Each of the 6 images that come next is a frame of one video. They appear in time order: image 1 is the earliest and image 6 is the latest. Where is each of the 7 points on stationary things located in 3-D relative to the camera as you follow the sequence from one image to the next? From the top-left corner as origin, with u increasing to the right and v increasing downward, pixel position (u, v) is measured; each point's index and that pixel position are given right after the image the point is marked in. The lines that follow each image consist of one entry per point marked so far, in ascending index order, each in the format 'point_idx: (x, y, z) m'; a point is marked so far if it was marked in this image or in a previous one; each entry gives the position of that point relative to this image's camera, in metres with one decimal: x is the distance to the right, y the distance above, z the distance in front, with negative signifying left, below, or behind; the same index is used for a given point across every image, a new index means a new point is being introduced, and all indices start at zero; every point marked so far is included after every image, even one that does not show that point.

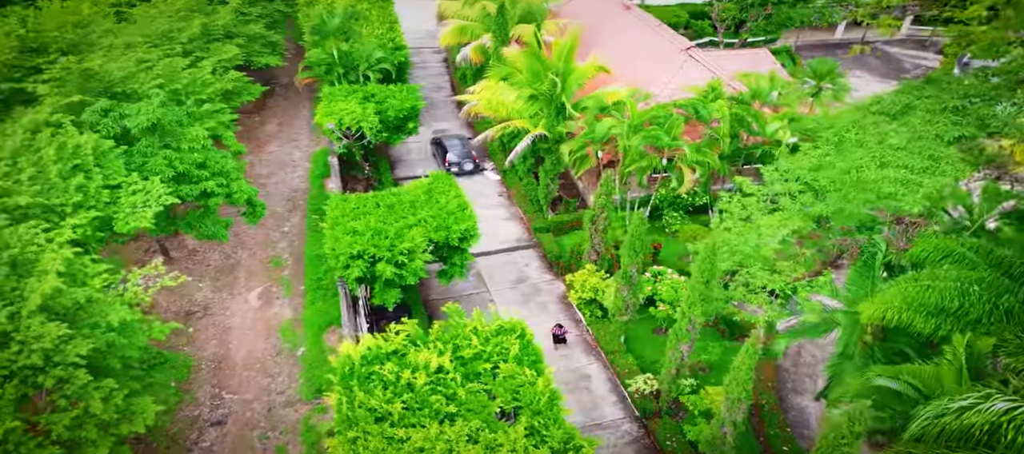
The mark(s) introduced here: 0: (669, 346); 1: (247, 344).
0: (+3.5, -2.6, +15.1) m
1: (-6.9, -3.1, +18.2) m
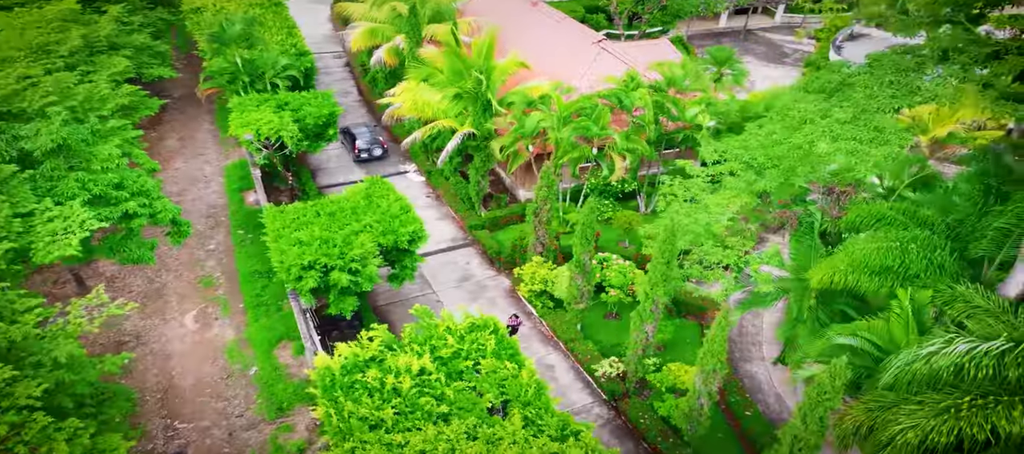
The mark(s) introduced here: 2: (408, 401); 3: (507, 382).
0: (+2.8, -2.3, +15.6) m
1: (-7.9, -3.6, +17.3) m
2: (-1.7, -2.9, +11.4) m
3: (-0.1, -2.7, +12.1) m
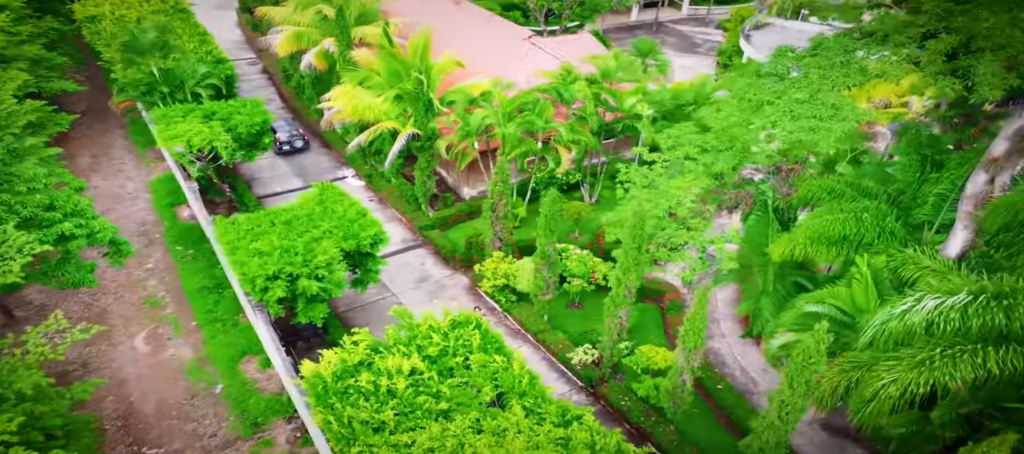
0: (+2.2, -2.0, +16.0) m
1: (-8.5, -4.0, +16.5) m
2: (-1.7, -2.9, +11.3) m
3: (-0.2, -2.6, +12.2) m
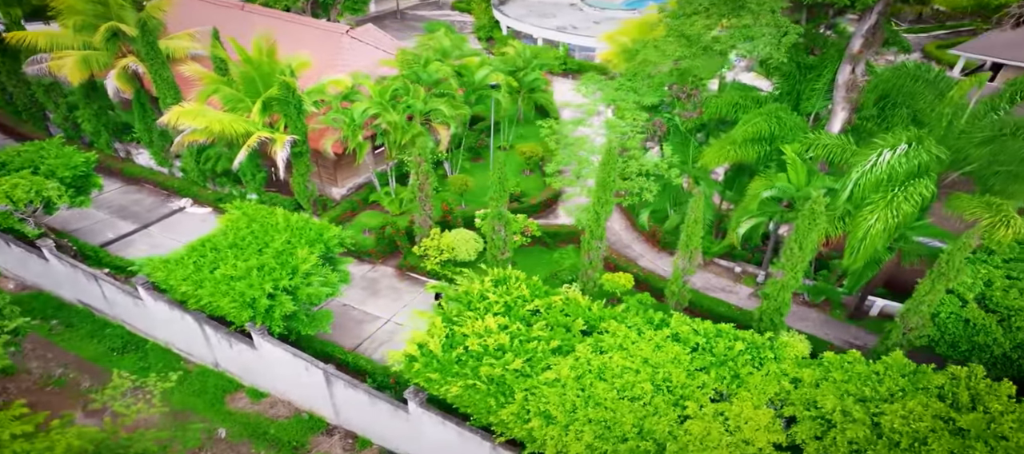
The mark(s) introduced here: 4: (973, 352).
0: (+1.9, -0.5, +17.7) m
1: (-7.6, -4.9, +14.4) m
2: (+0.2, -2.1, +12.0) m
3: (+1.1, -1.6, +13.3) m
4: (+9.1, -2.4, +13.6) m
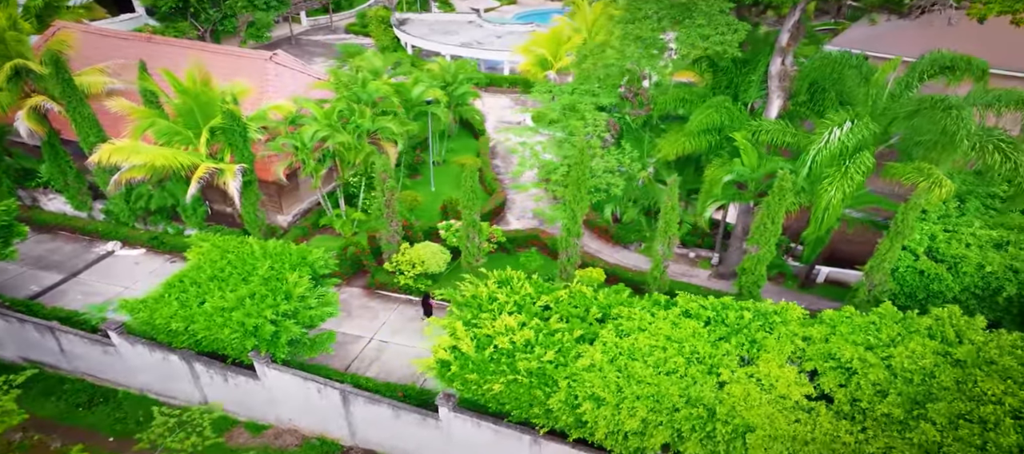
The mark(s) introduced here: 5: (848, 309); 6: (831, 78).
0: (+1.4, -0.5, +18.4) m
1: (-7.1, -5.7, +13.6) m
2: (+0.7, -2.1, +12.4) m
3: (+1.4, -1.5, +13.9) m
4: (+9.2, -1.6, +15.4) m
5: (+6.0, -1.5, +12.4) m
6: (+8.6, +4.0, +18.8) m
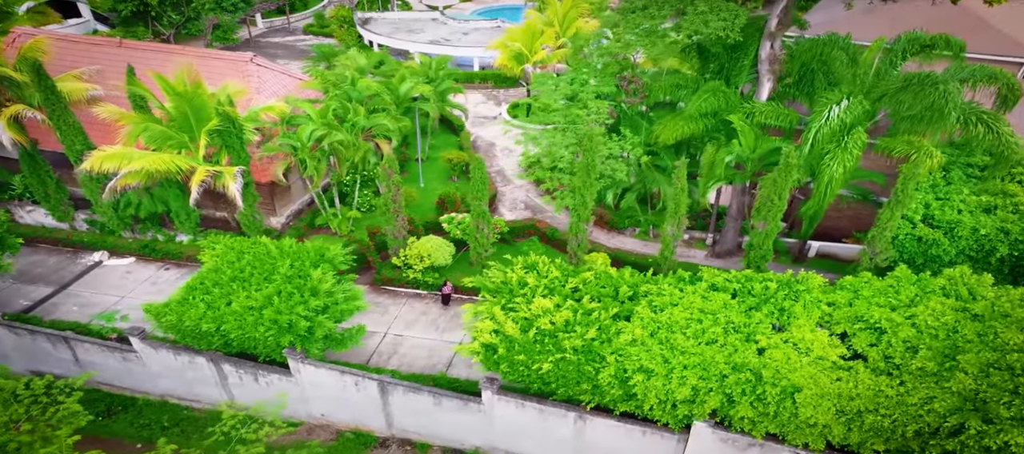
0: (+1.7, -0.2, +18.8) m
1: (-6.2, -5.7, +13.6) m
2: (+1.4, -1.7, +12.9) m
3: (+2.0, -1.1, +14.4) m
4: (+9.8, -0.9, +16.3) m
5: (+6.7, -0.9, +13.2) m
6: (+8.7, +4.7, +19.6) m
